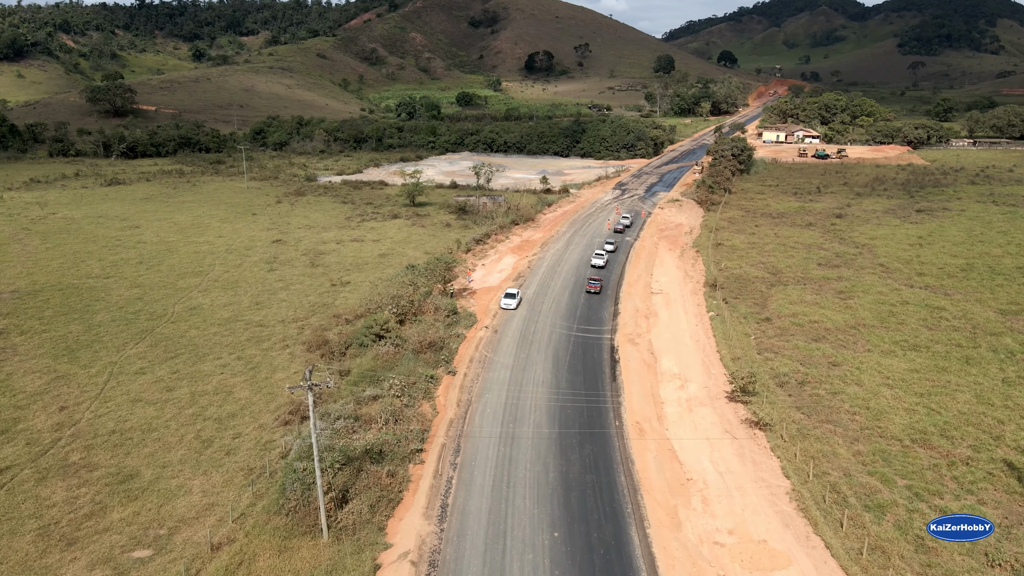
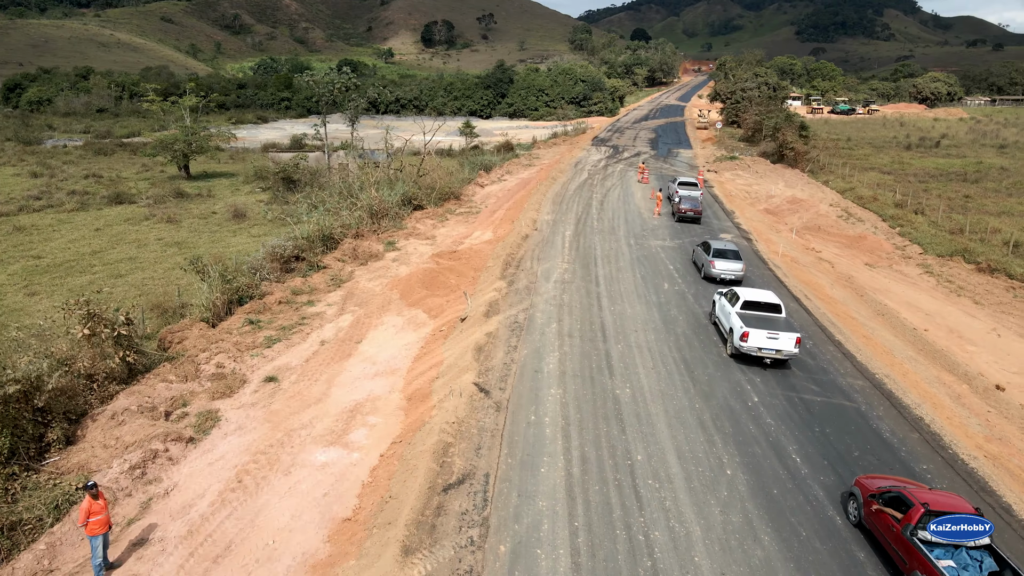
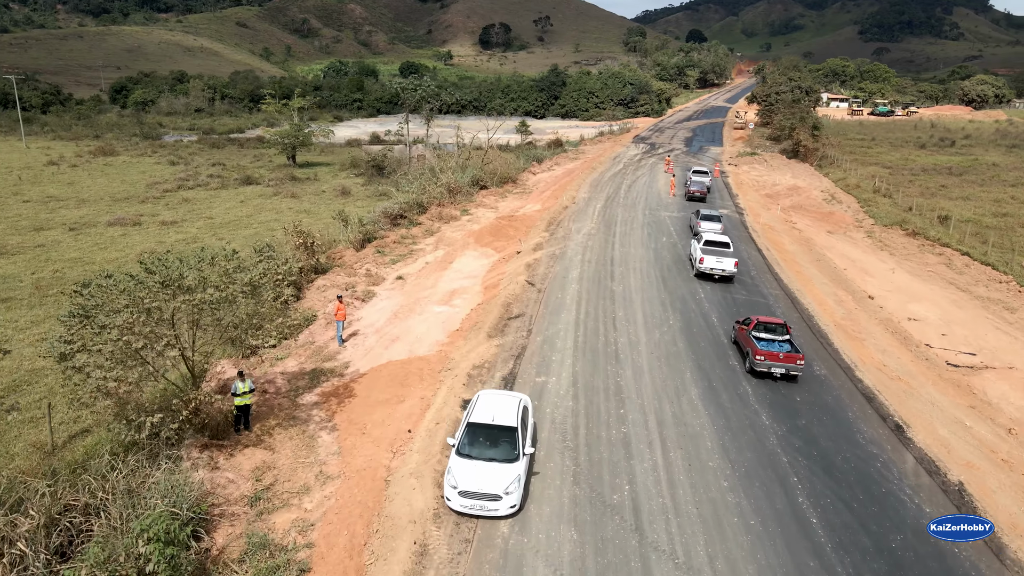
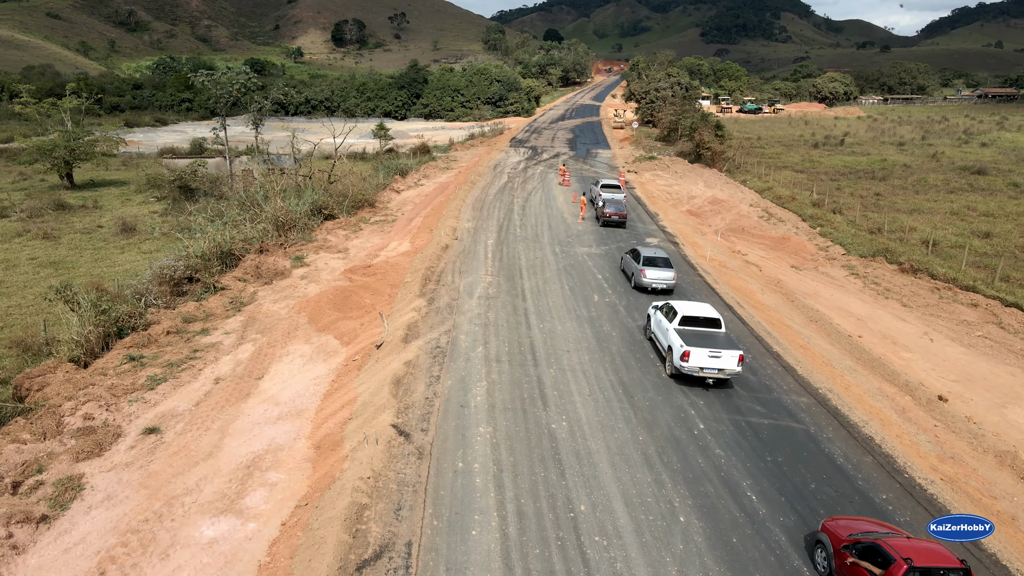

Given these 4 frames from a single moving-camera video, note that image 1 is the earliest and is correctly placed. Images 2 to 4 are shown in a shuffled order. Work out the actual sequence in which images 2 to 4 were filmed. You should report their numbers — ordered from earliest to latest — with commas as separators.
3, 2, 4
